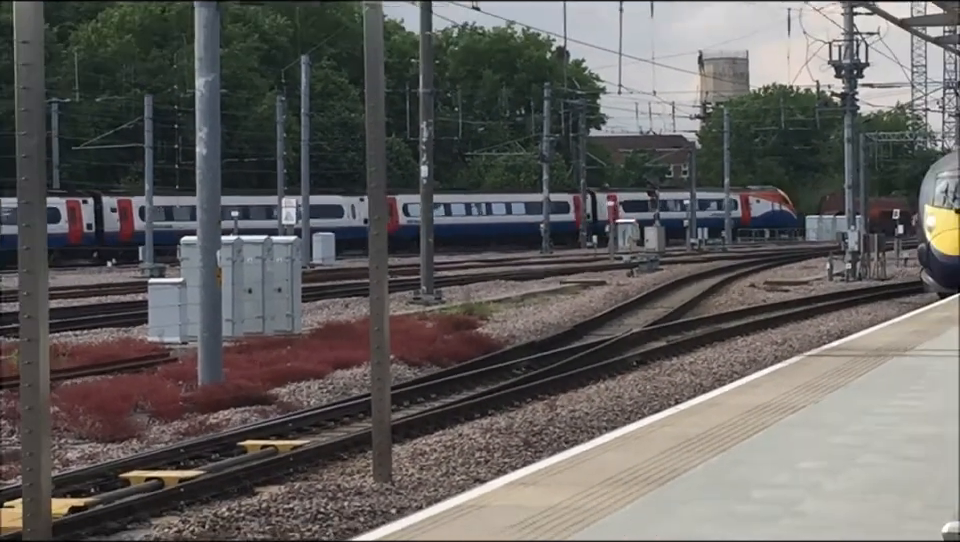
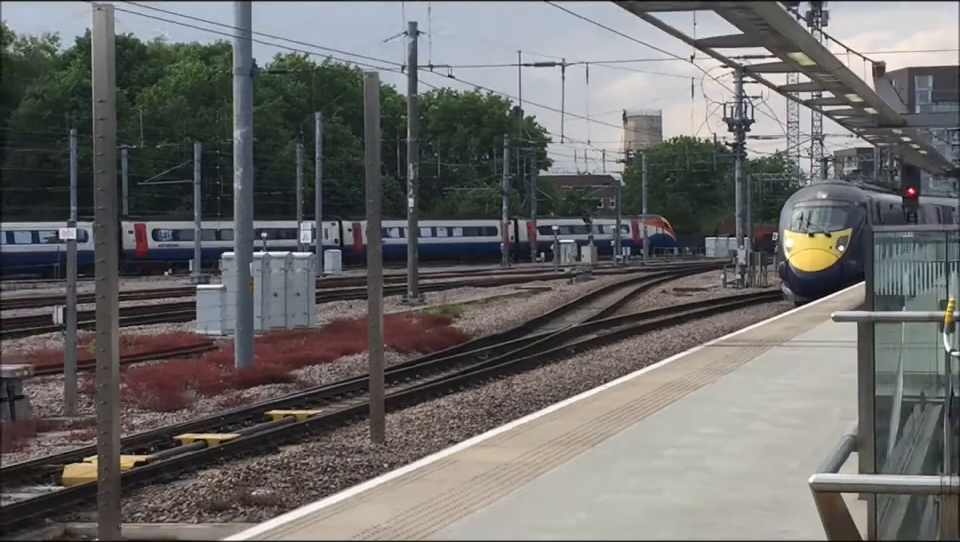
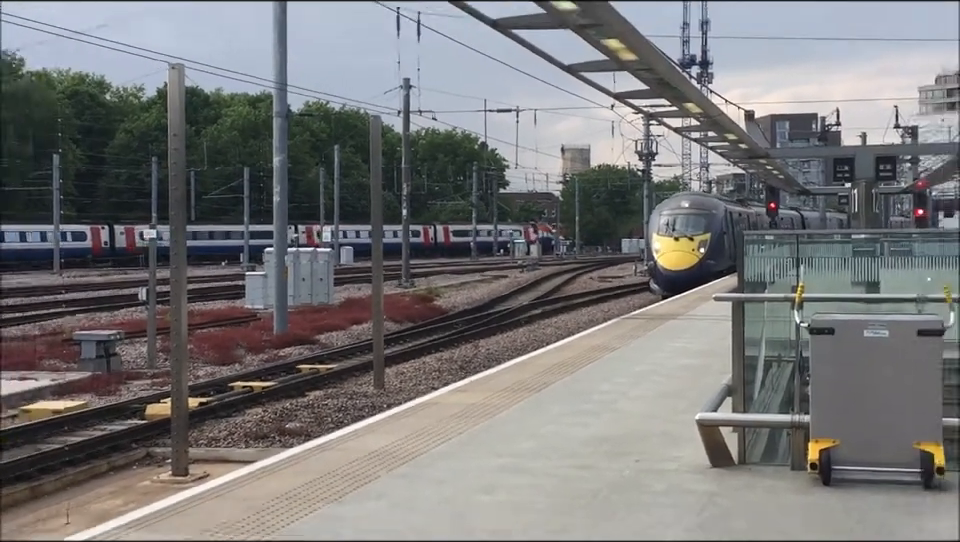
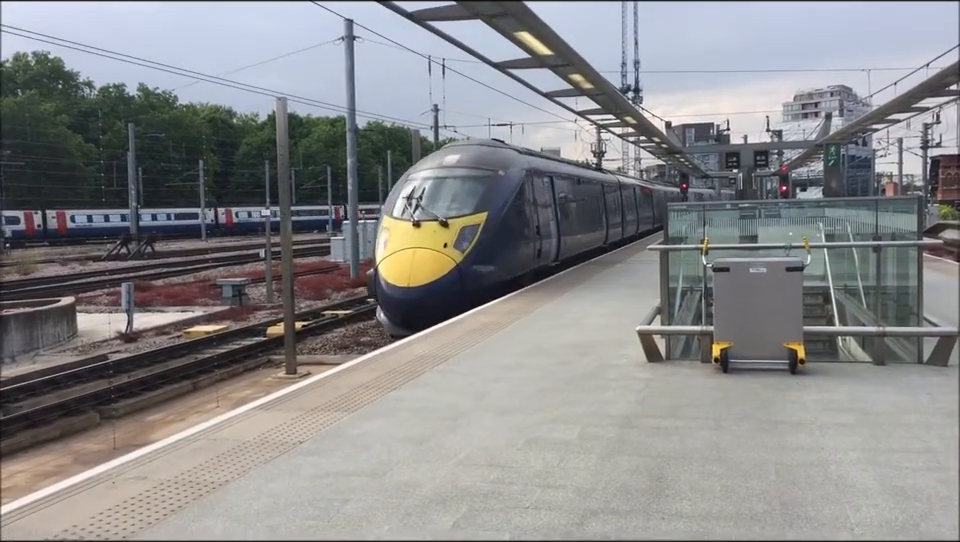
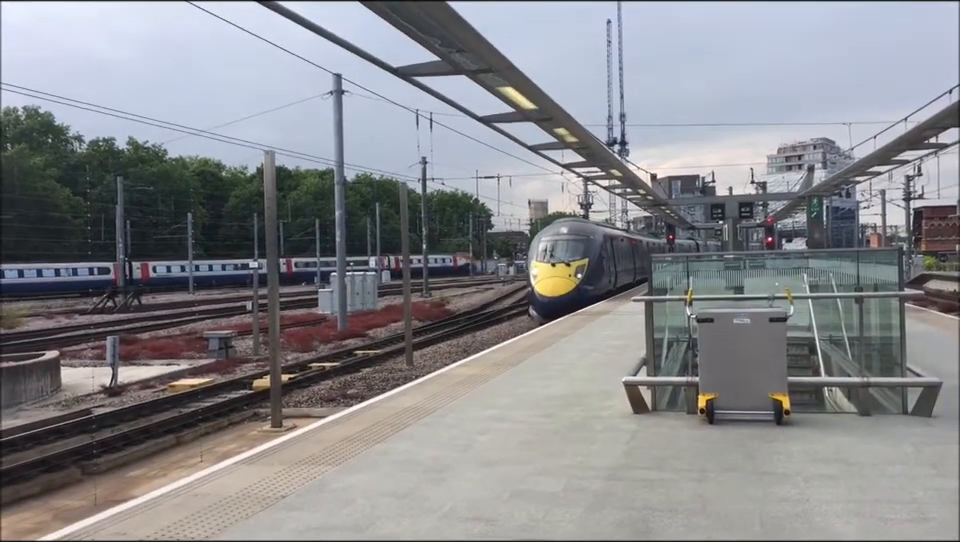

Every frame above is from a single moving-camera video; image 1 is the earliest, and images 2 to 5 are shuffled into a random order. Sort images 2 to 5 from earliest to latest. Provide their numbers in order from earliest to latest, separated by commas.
2, 3, 5, 4
